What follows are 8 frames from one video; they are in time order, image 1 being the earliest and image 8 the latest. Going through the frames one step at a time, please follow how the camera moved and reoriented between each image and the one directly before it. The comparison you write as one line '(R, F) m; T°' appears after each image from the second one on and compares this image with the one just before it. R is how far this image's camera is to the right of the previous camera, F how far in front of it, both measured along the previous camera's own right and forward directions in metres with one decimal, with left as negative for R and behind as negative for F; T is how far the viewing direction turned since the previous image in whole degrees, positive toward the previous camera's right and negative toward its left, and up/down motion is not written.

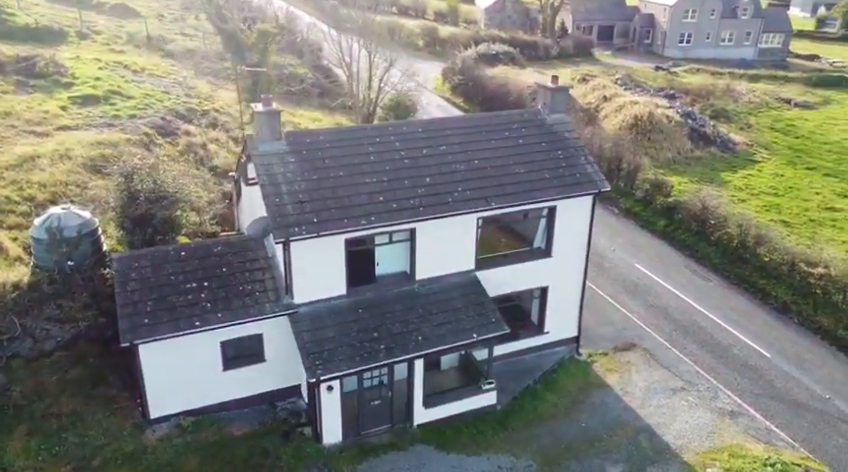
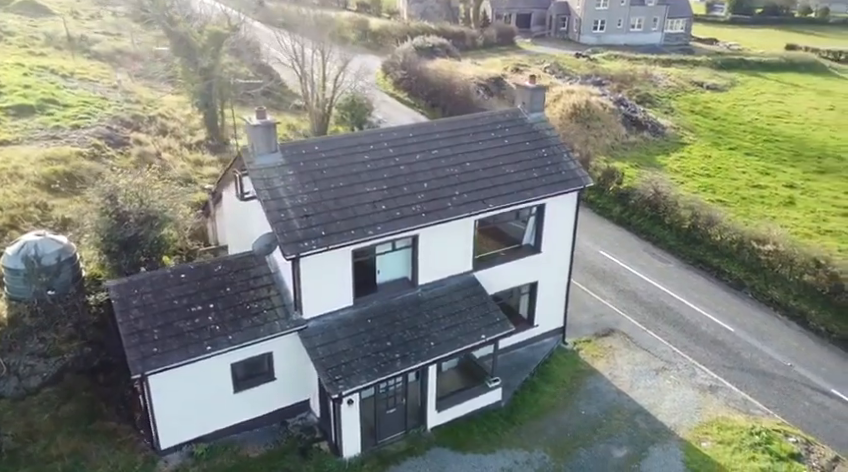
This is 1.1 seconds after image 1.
(-2.5, 0.0) m; +8°
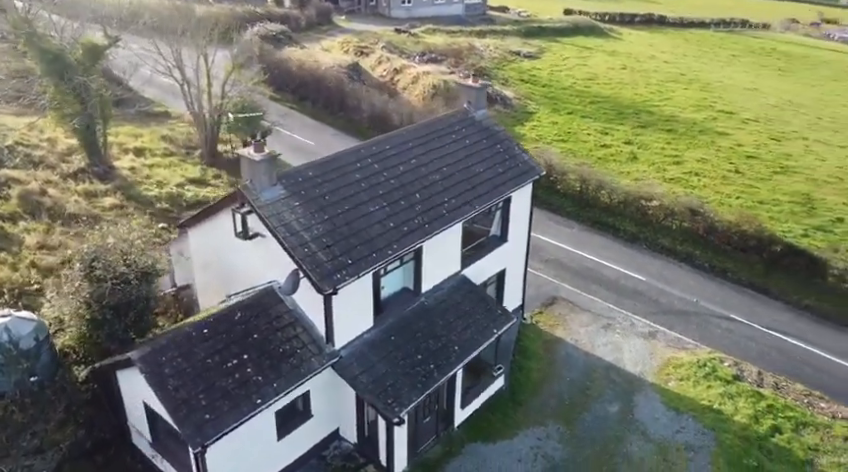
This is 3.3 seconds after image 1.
(-5.7, +0.6) m; +18°
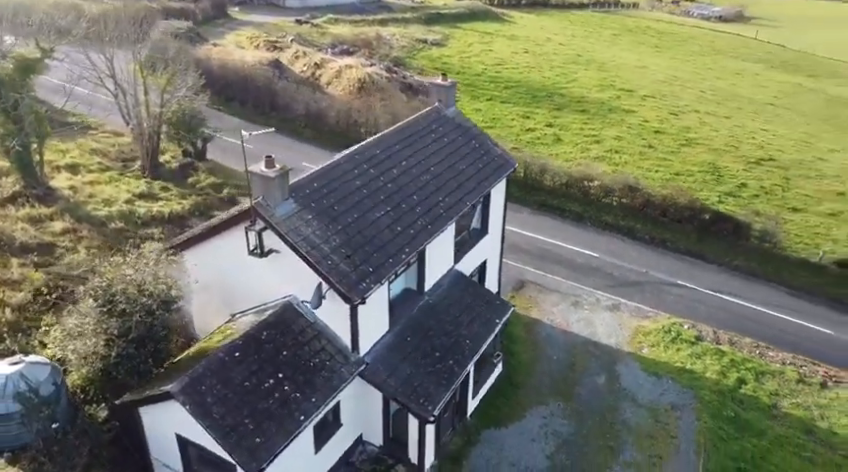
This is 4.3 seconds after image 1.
(-3.2, -0.2) m; +10°
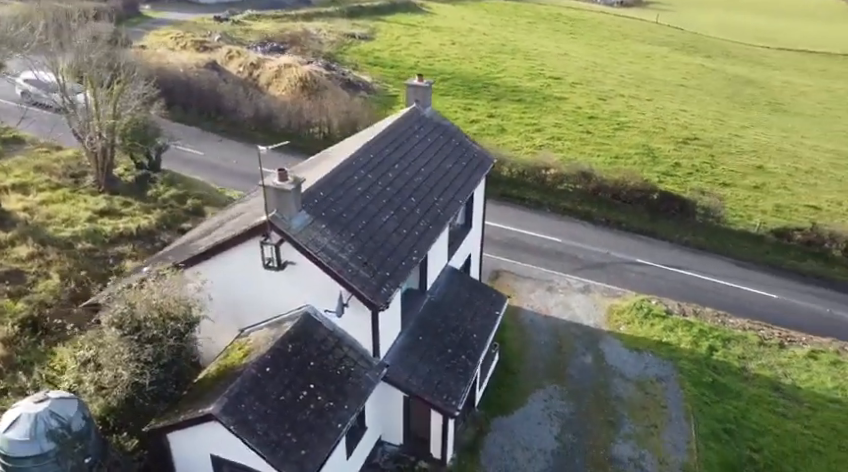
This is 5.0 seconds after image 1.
(-2.5, -0.3) m; +7°
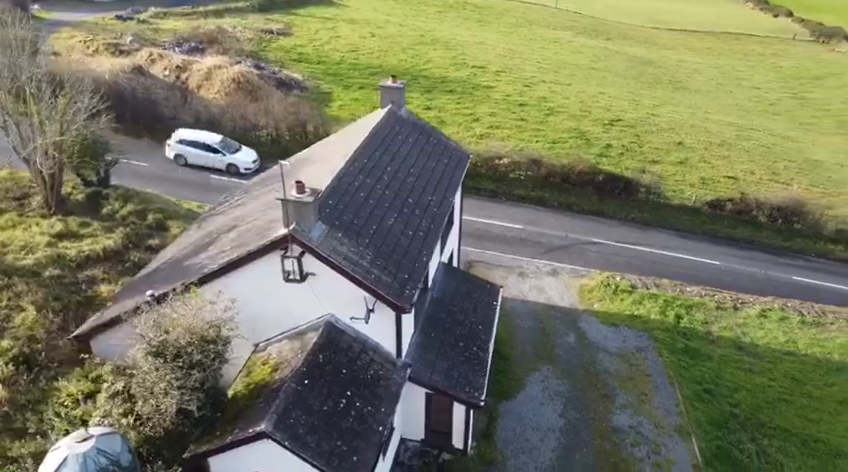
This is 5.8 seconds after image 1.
(-2.8, -0.3) m; +8°
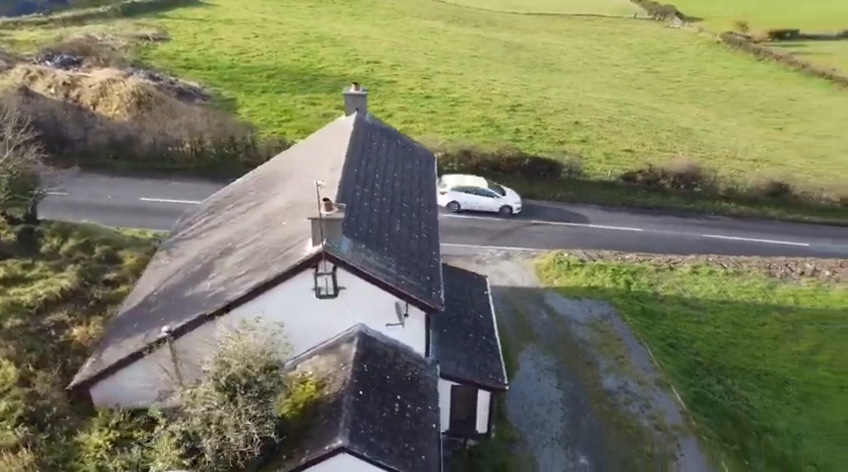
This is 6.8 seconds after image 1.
(-4.0, -0.3) m; +11°
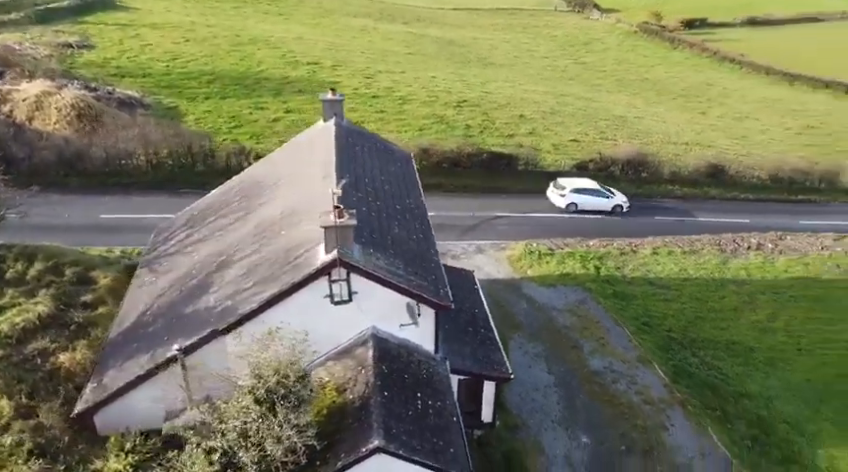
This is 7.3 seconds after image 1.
(-2.1, -0.3) m; +6°
